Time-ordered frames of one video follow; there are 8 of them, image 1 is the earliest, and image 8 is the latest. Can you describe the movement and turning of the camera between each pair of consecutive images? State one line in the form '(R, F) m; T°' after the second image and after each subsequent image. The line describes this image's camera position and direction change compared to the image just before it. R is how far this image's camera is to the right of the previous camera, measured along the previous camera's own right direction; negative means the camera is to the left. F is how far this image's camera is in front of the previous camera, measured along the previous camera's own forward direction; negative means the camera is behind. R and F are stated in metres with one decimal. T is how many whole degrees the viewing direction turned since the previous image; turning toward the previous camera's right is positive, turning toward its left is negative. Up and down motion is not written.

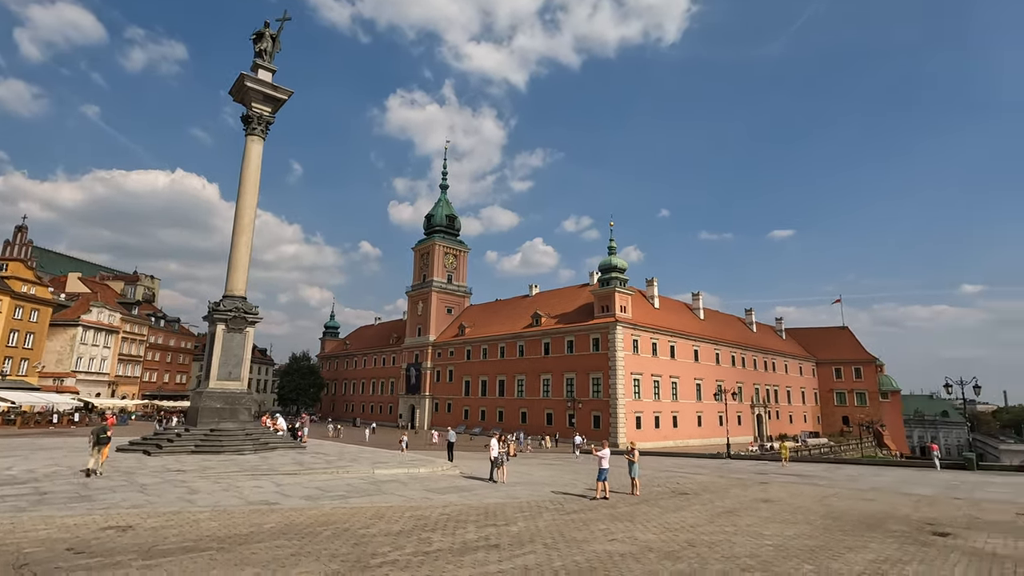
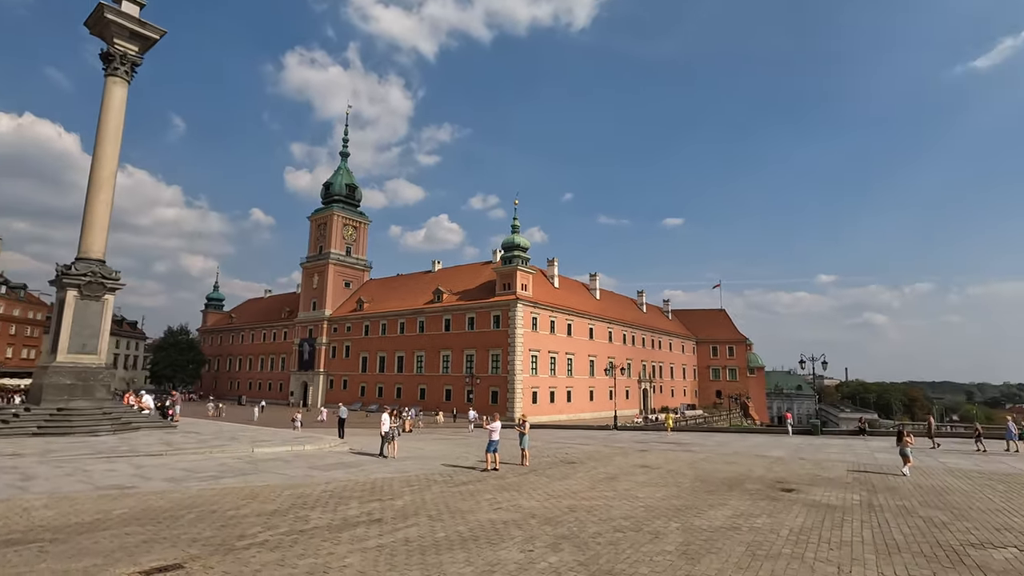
(+0.2, +0.2) m; +10°
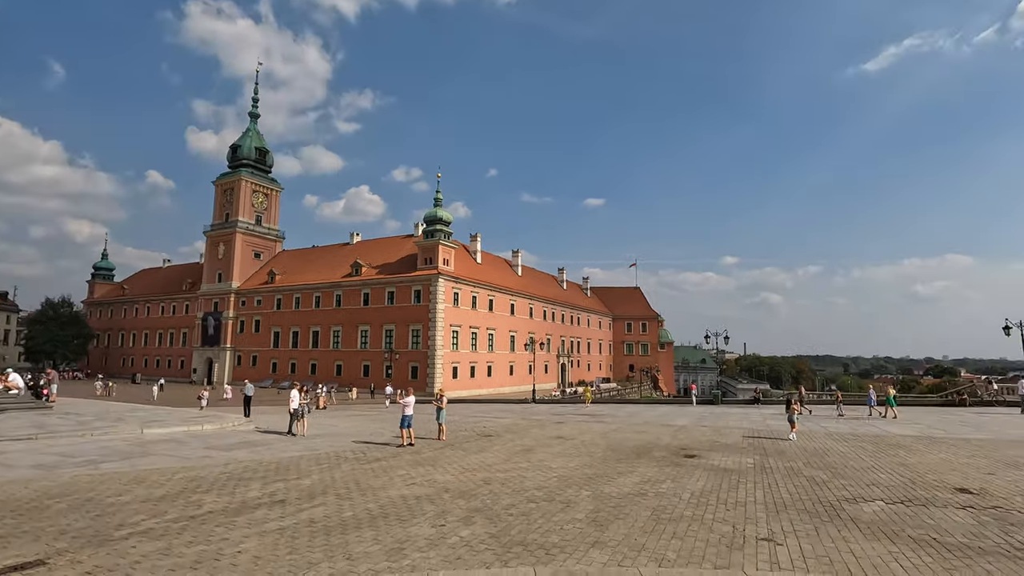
(+0.1, +0.2) m; +8°
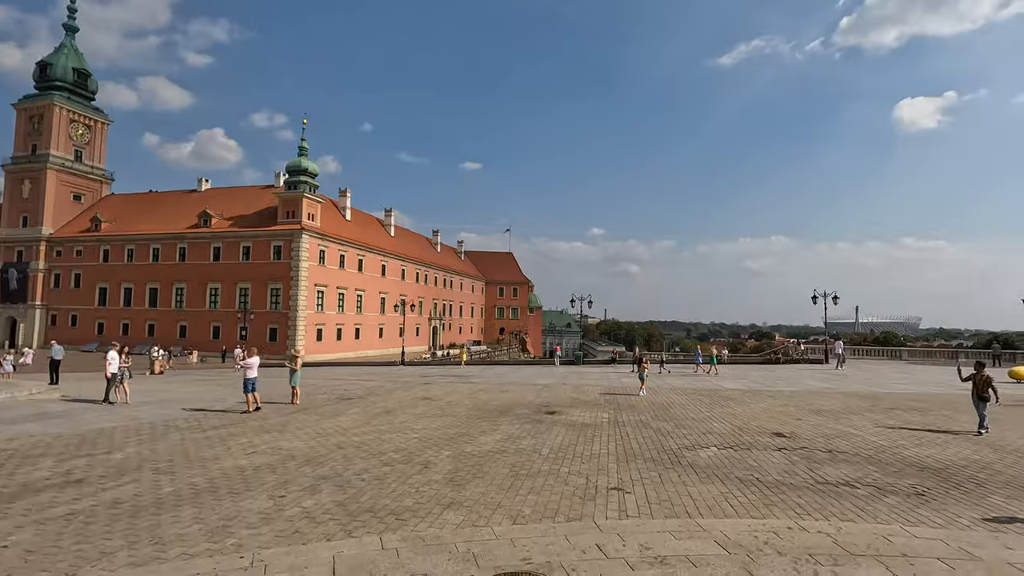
(+0.2, +0.5) m; +13°
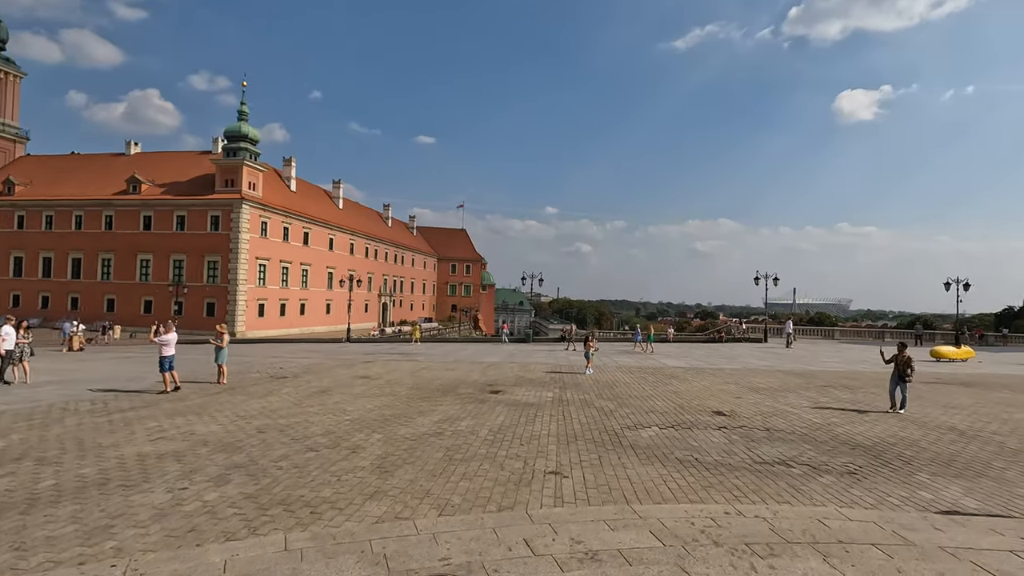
(+0.3, +0.5) m; +5°
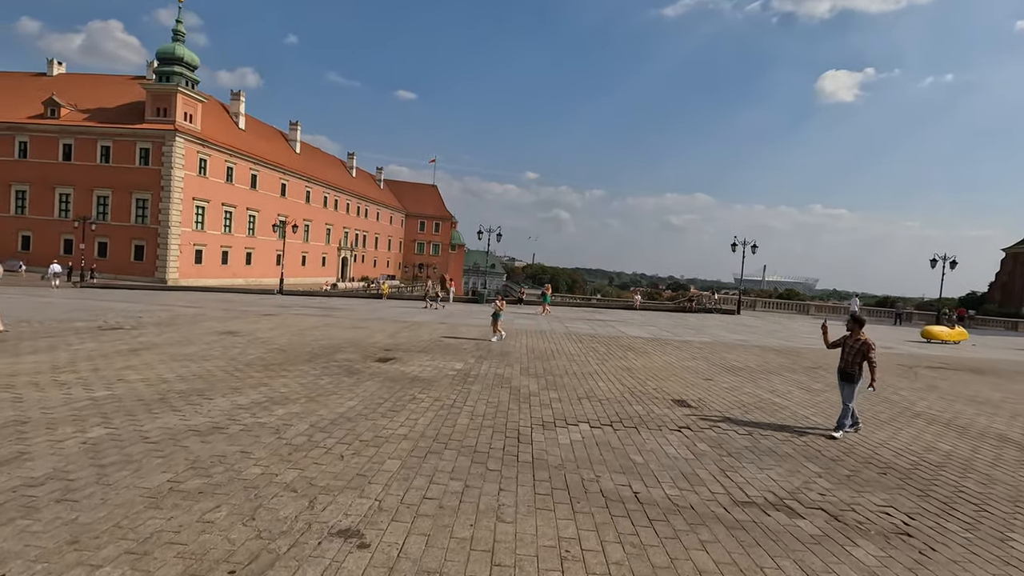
(+1.4, +3.7) m; +3°
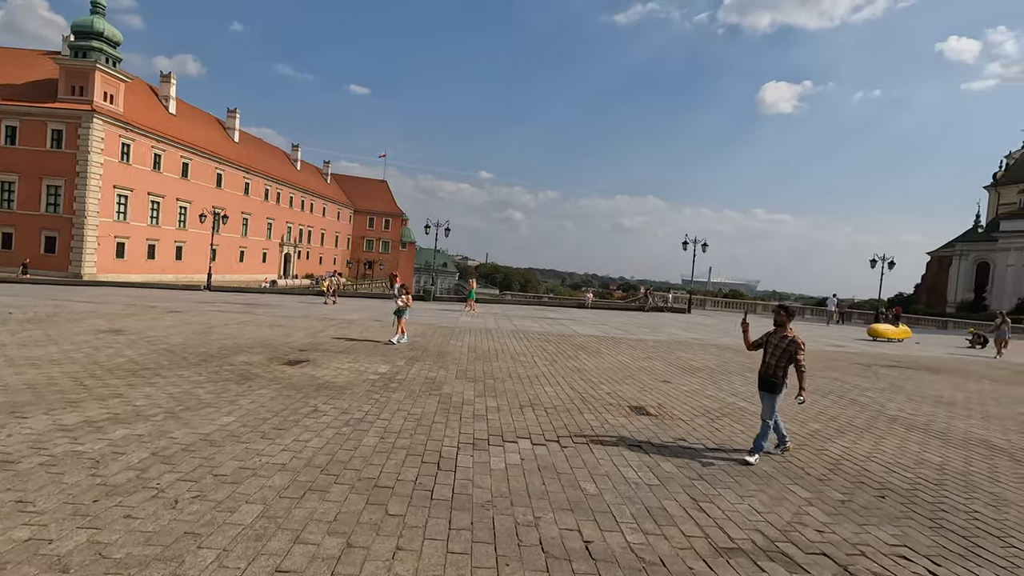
(+0.3, +1.3) m; +5°
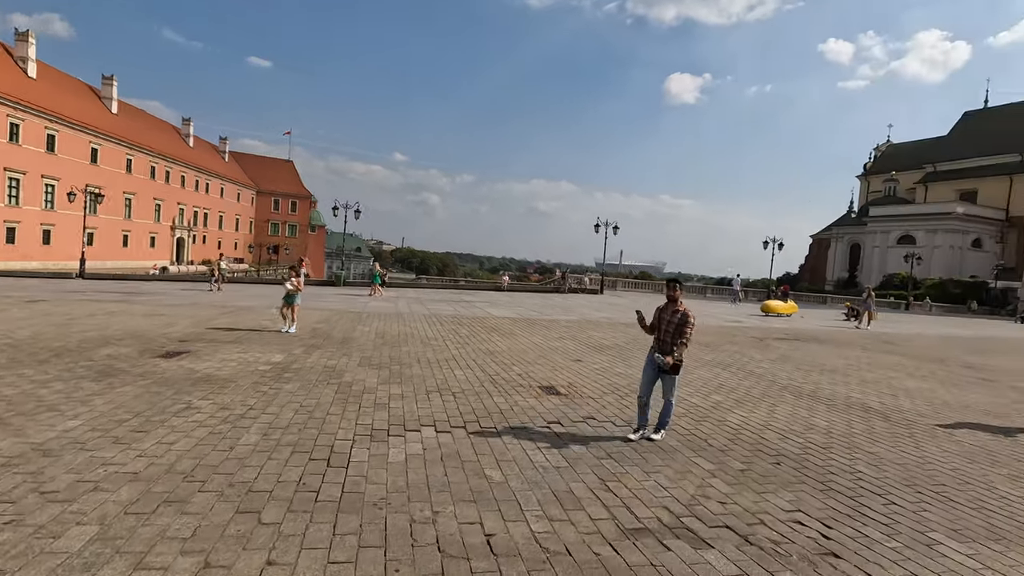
(+0.2, +0.3) m; +9°
